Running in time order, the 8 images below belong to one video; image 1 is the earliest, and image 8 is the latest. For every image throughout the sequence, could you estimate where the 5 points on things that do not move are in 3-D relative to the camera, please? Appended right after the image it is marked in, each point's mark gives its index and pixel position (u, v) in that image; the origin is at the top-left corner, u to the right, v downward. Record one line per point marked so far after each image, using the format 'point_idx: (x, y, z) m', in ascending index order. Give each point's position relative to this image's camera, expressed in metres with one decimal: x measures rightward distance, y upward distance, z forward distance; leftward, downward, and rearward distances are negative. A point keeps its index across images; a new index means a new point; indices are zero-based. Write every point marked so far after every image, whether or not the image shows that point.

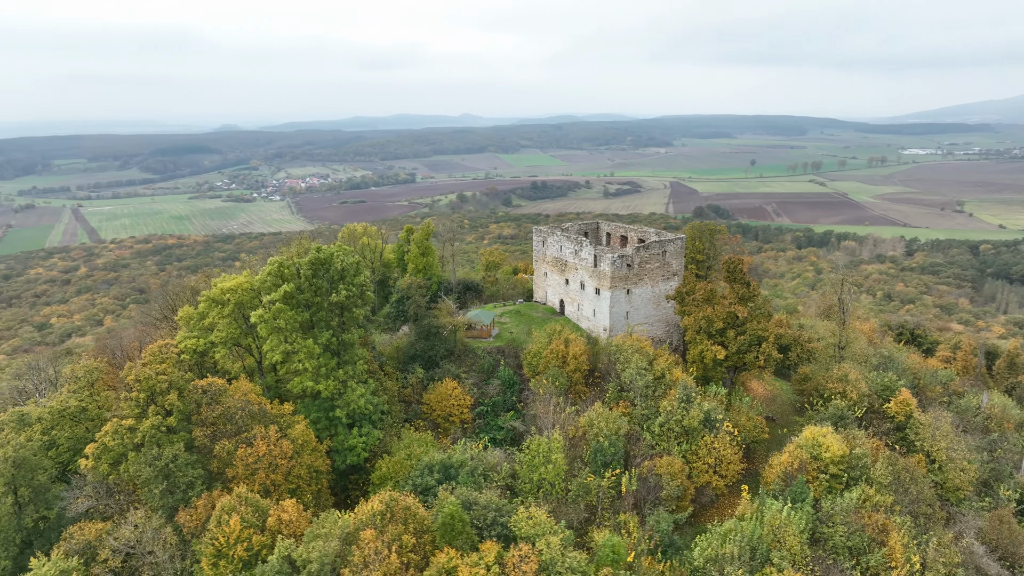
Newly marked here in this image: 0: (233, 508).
0: (-7.1, -5.6, +17.8) m
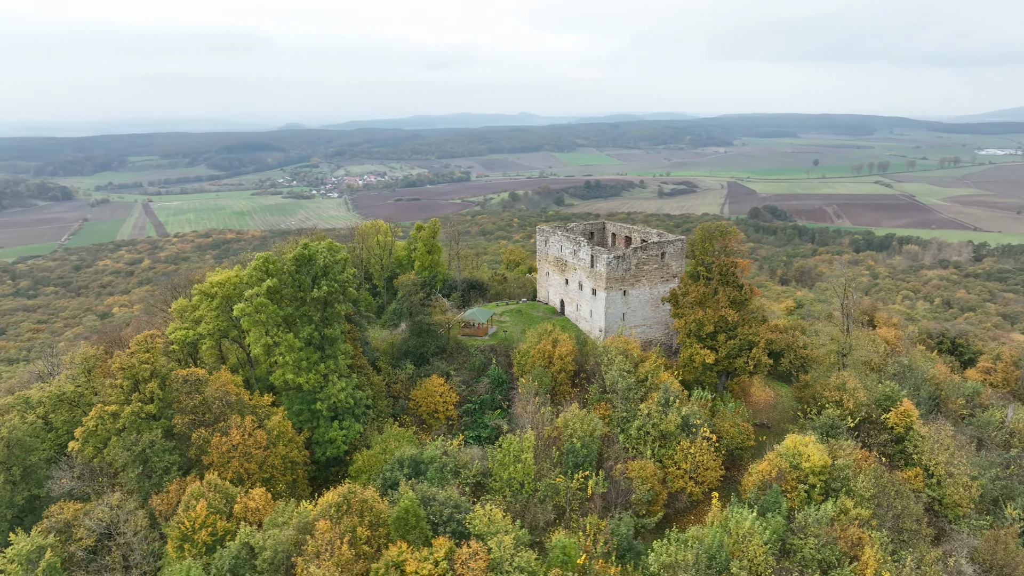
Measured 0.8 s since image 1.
0: (-8.2, -5.5, +18.4) m
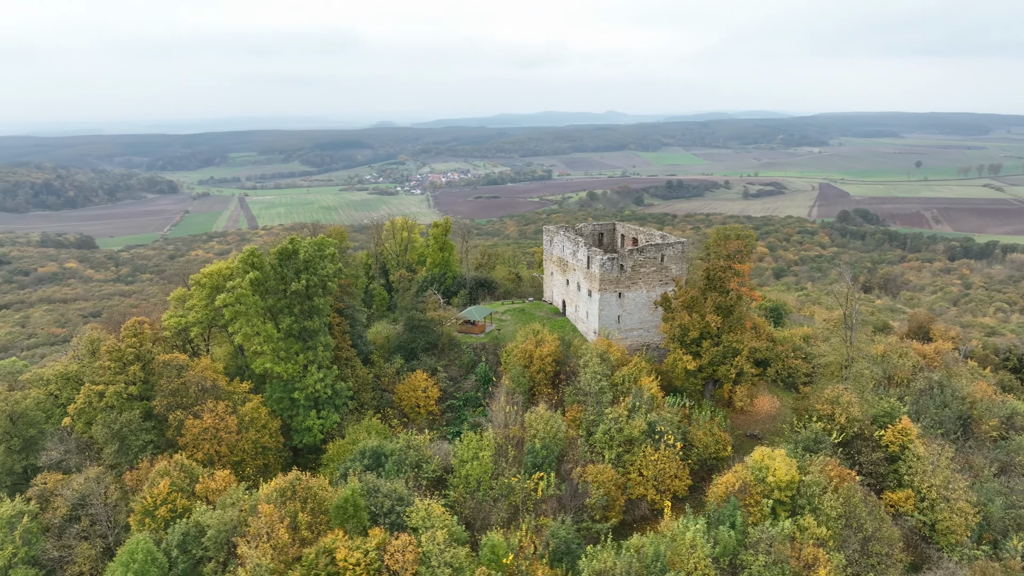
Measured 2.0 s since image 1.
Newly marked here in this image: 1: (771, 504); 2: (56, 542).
0: (-9.7, -5.2, +19.5) m
1: (+7.3, -6.1, +19.7) m
2: (-12.2, -6.7, +18.7) m
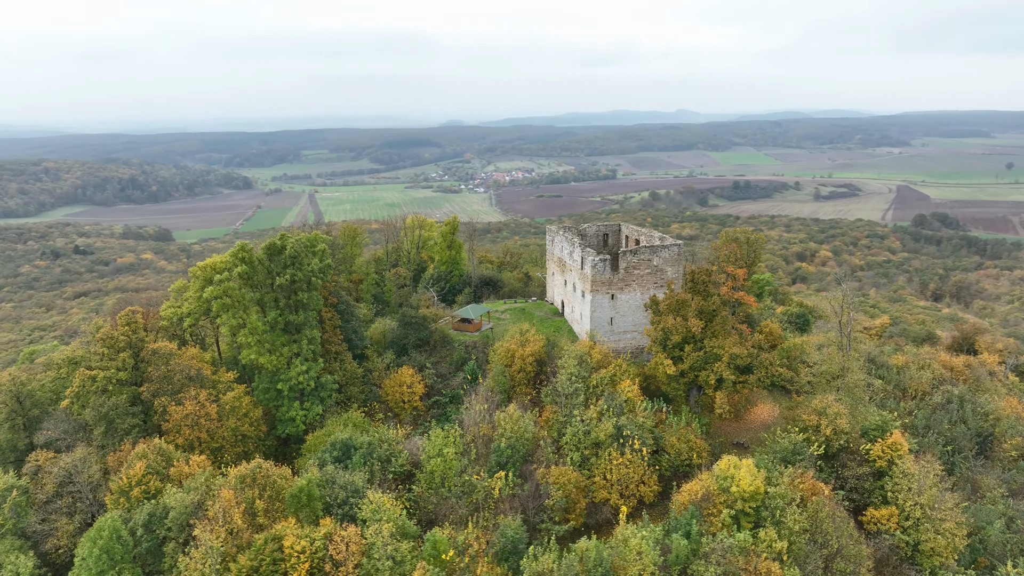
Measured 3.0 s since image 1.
0: (-10.8, -5.0, +20.5) m
1: (+6.1, -6.2, +19.2) m
2: (-13.4, -6.4, +20.0) m
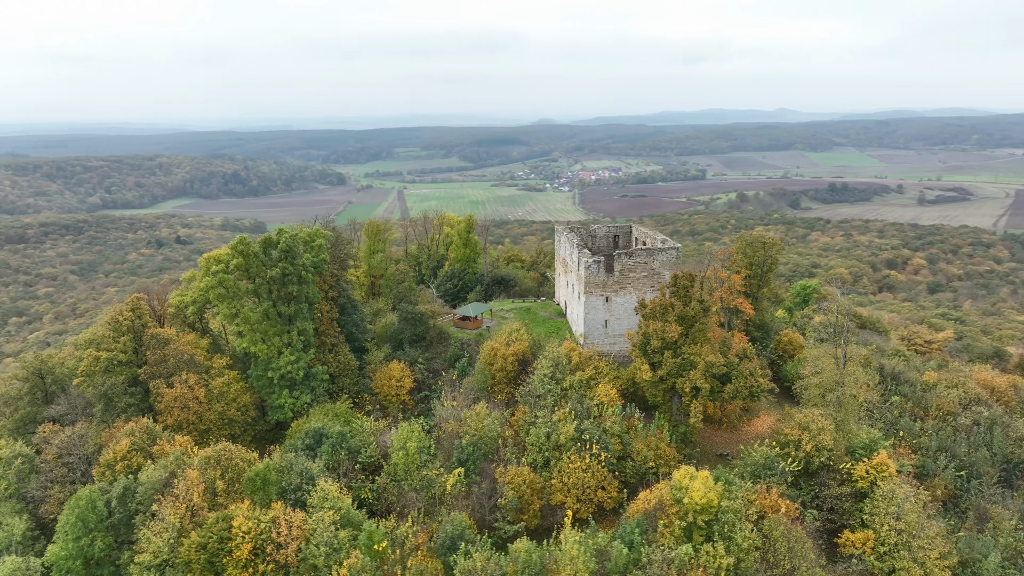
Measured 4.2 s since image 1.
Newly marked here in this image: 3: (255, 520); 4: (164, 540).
0: (-12.0, -4.6, +22.0) m
1: (+4.6, -6.3, +18.6) m
2: (-14.7, -5.9, +21.7) m
3: (-6.7, -6.1, +18.3) m
4: (-8.9, -6.5, +18.0) m
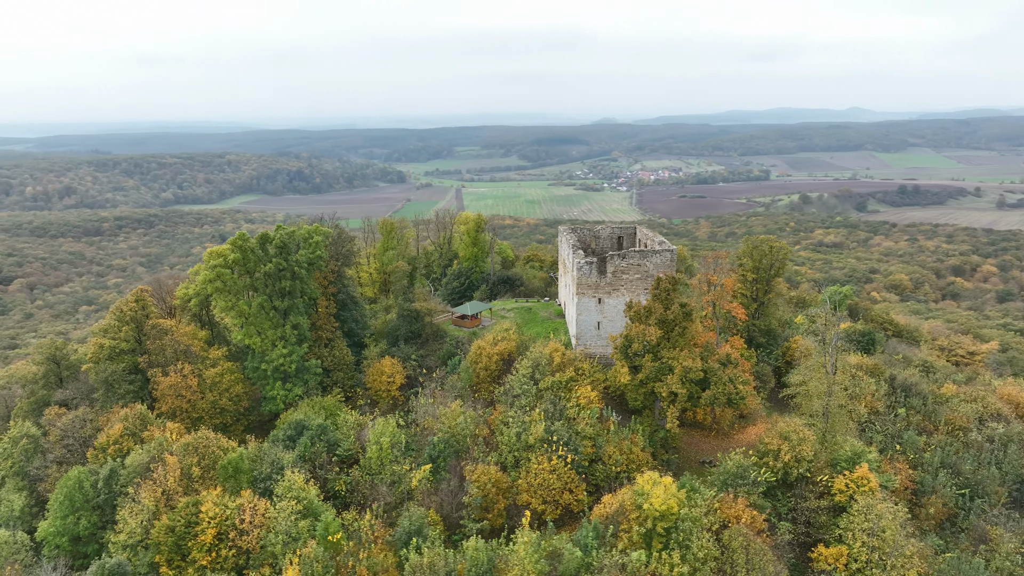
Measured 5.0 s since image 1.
0: (-12.8, -4.3, +23.0) m
1: (+3.4, -6.4, +18.4) m
2: (-15.5, -5.6, +23.0) m
3: (-7.9, -5.9, +18.9) m
4: (-10.1, -6.3, +18.8) m
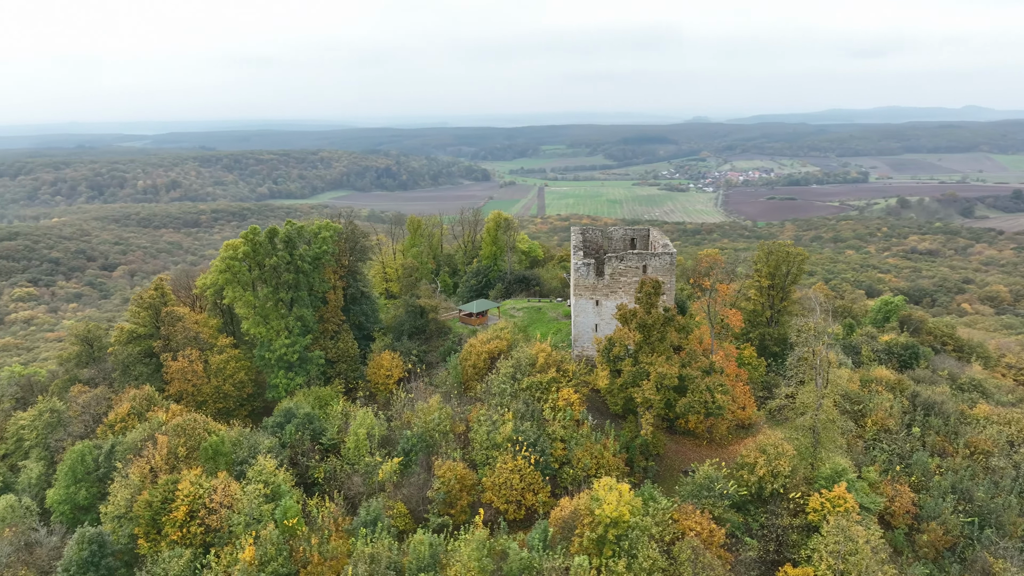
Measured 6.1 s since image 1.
0: (-13.4, -3.9, +24.6) m
1: (+2.1, -6.5, +18.1) m
2: (-16.1, -5.1, +24.9) m
3: (-9.0, -5.7, +20.0) m
4: (-11.2, -5.9, +20.1) m
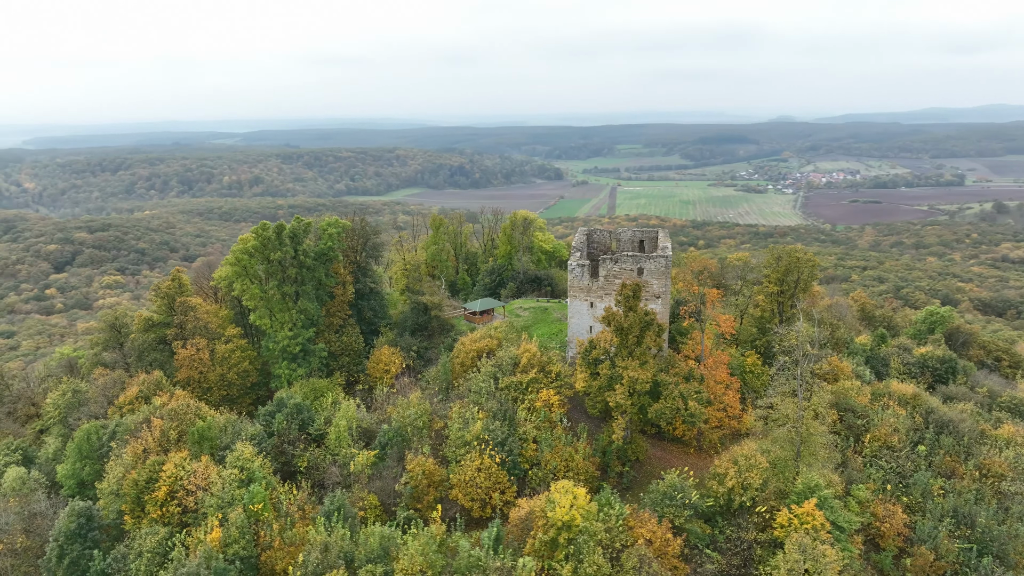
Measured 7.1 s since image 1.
0: (-13.8, -3.6, +26.1) m
1: (+0.8, -6.5, +18.1) m
2: (-16.6, -4.7, +26.6) m
3: (-10.0, -5.4, +21.1) m
4: (-12.2, -5.6, +21.4) m
